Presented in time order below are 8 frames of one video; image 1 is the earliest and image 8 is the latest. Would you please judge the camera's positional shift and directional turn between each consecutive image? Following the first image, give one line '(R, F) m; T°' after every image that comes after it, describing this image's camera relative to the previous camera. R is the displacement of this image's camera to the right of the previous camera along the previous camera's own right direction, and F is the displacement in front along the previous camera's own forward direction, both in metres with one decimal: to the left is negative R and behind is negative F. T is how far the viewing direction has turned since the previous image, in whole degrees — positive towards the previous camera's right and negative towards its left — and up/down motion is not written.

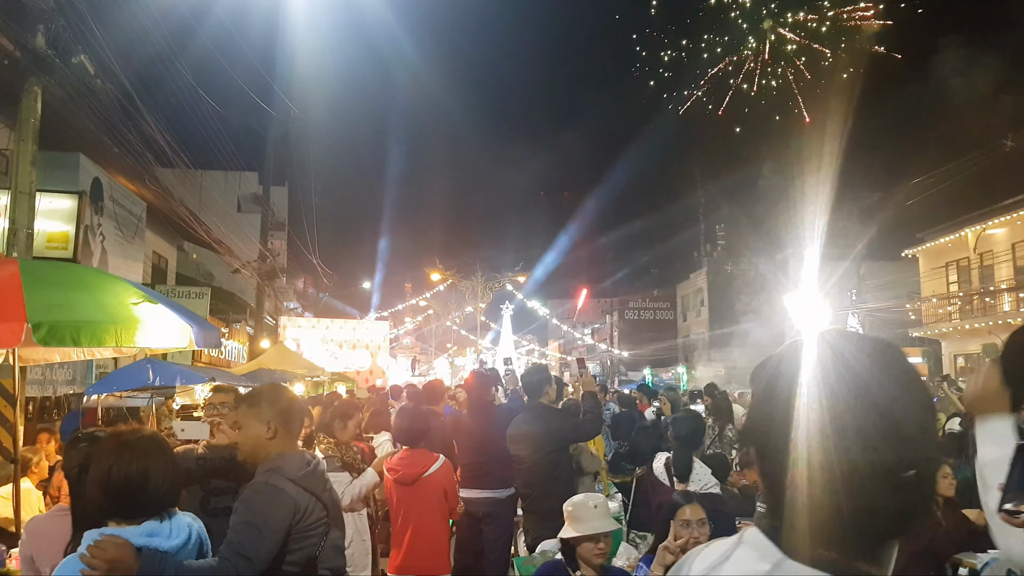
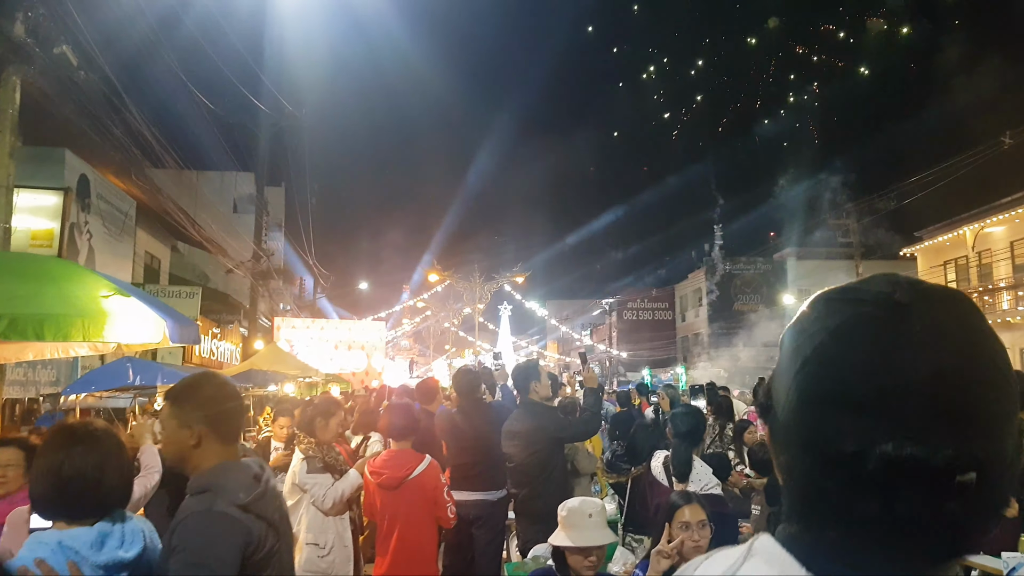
(0.0, +0.2) m; 0°
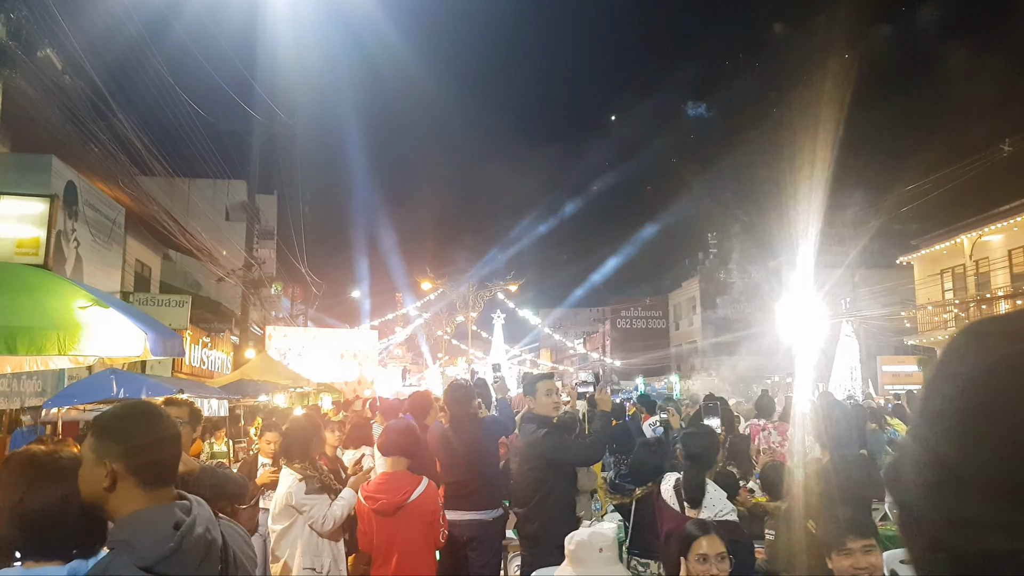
(0.0, +0.2) m; 0°
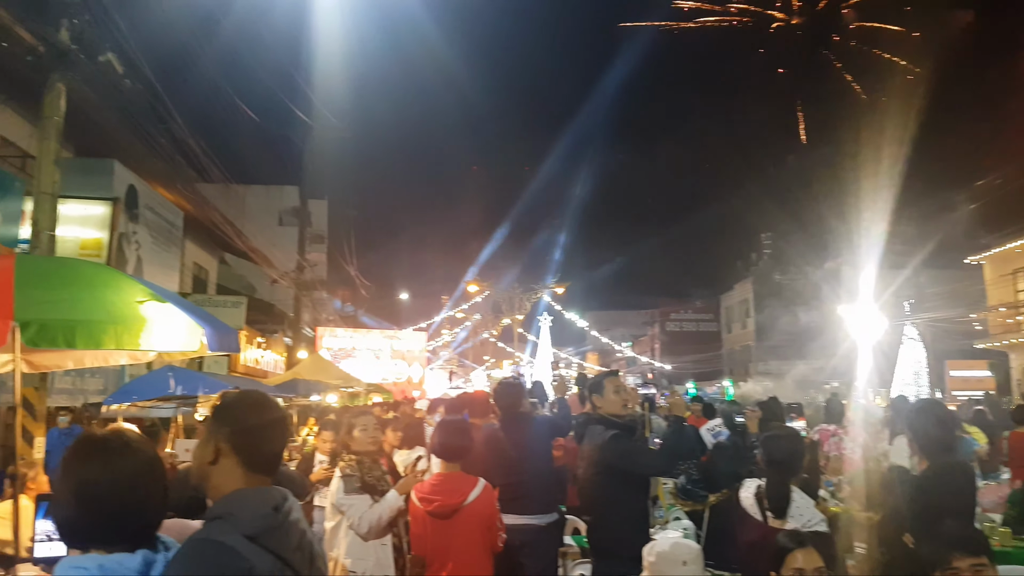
(-0.1, +0.2) m; -3°
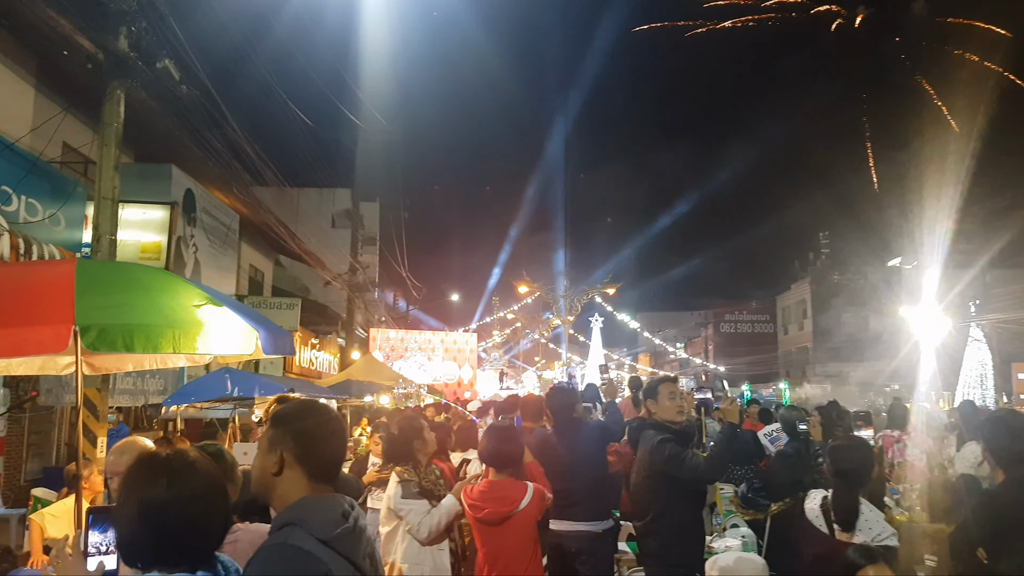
(0.0, +0.1) m; -3°
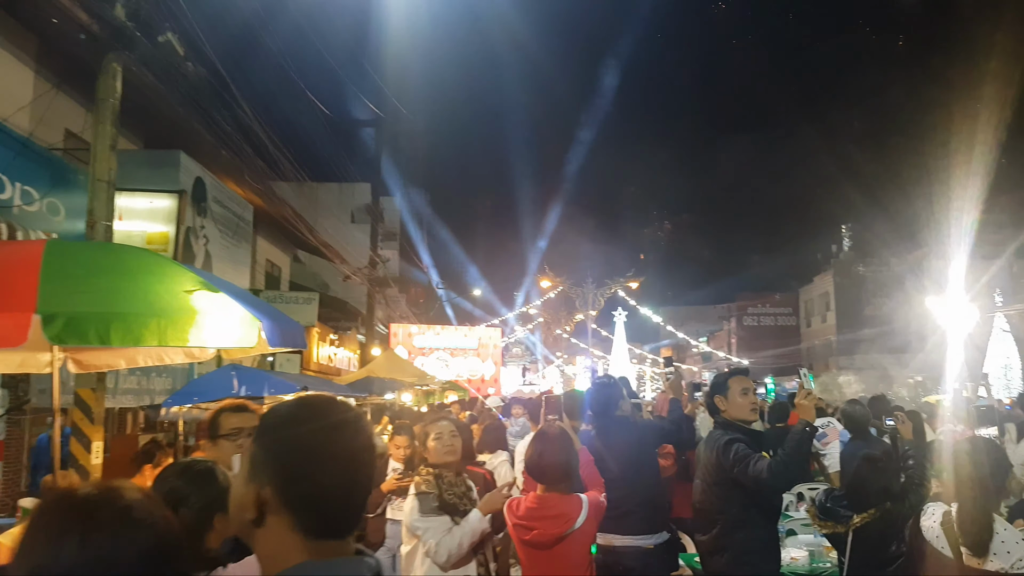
(-0.1, +0.6) m; -1°
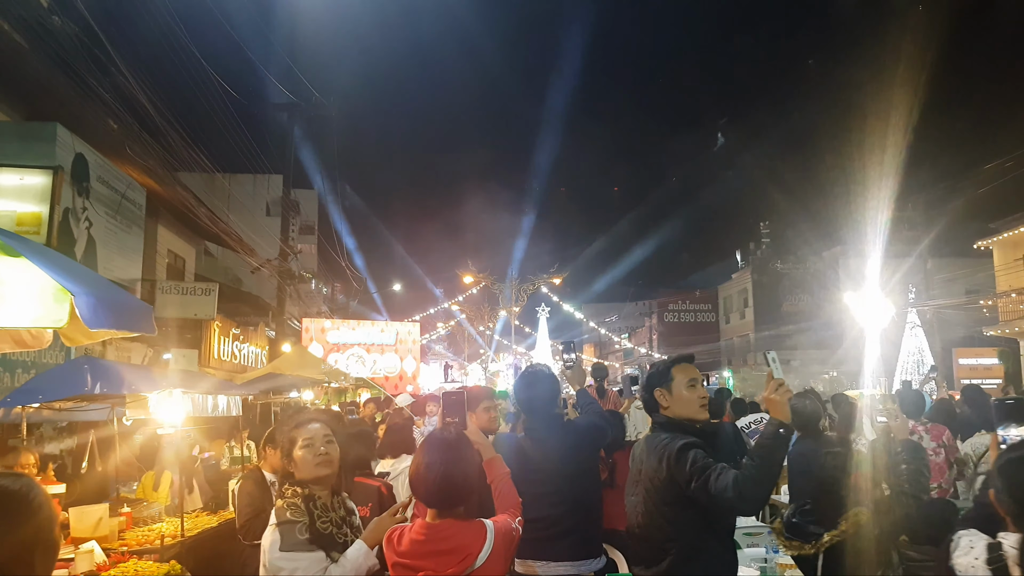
(+0.1, +0.8) m; +5°
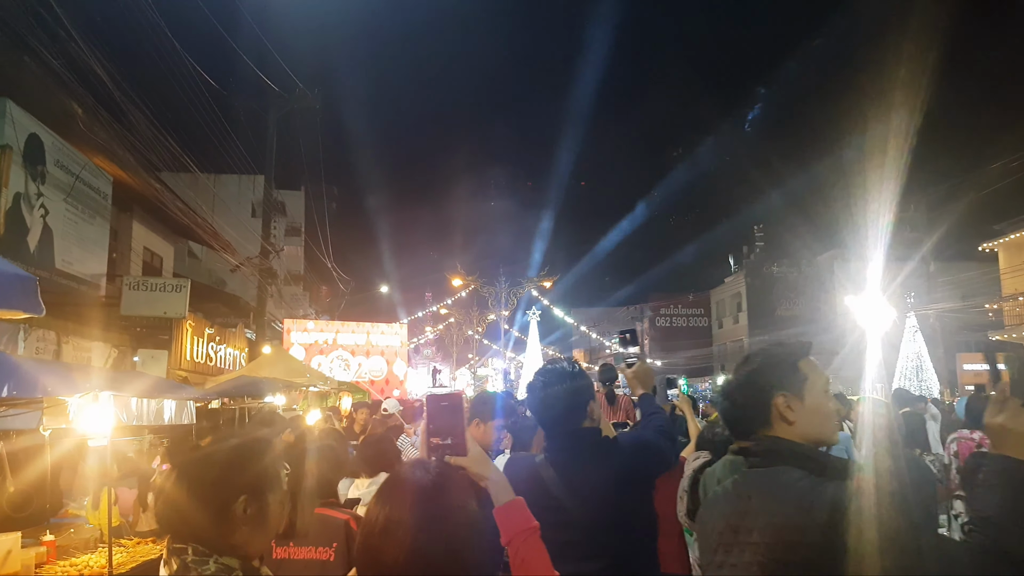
(-0.1, +1.0) m; +1°
